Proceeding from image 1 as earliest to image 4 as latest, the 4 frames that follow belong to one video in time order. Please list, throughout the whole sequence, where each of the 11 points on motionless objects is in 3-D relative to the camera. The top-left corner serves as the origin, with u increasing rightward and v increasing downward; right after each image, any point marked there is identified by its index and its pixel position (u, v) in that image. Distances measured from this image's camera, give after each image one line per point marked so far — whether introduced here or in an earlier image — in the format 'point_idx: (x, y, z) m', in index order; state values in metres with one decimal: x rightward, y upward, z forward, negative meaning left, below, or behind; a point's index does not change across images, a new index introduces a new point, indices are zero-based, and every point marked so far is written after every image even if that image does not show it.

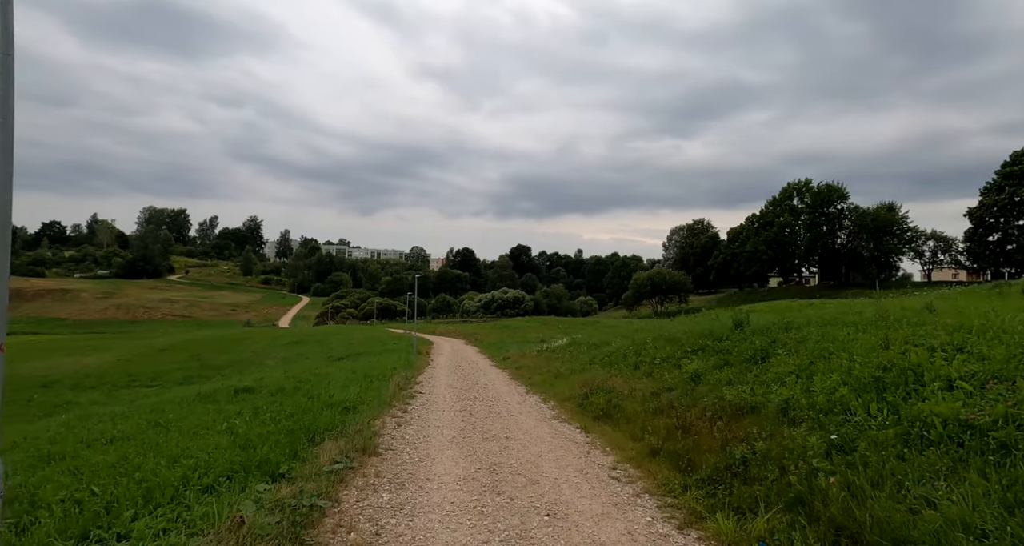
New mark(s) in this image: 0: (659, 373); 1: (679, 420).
0: (+4.7, -3.3, +16.4) m
1: (+3.8, -3.4, +11.8) m
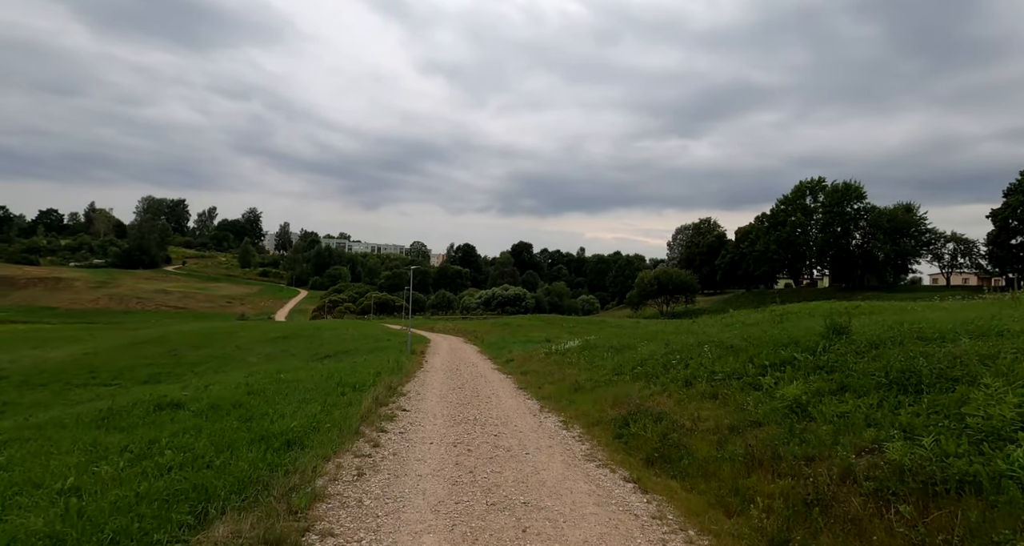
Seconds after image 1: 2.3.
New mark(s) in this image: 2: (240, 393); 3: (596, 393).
0: (+5.0, -2.9, +11.8) m
1: (+4.2, -3.0, +7.3) m
2: (-8.6, -3.8, +16.2) m
3: (+2.9, -4.2, +17.8) m
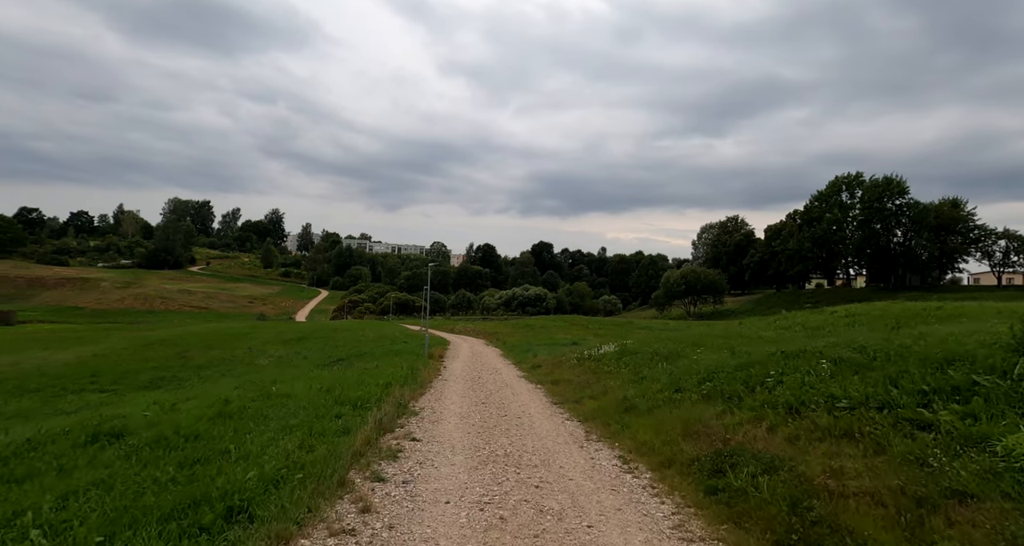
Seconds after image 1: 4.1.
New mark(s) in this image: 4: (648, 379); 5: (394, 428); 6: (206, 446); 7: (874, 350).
0: (+5.8, -2.7, +8.1) m
1: (+4.8, -2.8, +3.6) m
2: (-7.7, -3.6, +13.0) m
3: (+4.0, -3.9, +14.1) m
4: (+4.9, -3.9, +18.7) m
5: (-3.0, -4.0, +13.1) m
6: (-5.8, -3.3, +9.8) m
7: (+8.3, -1.8, +11.8) m
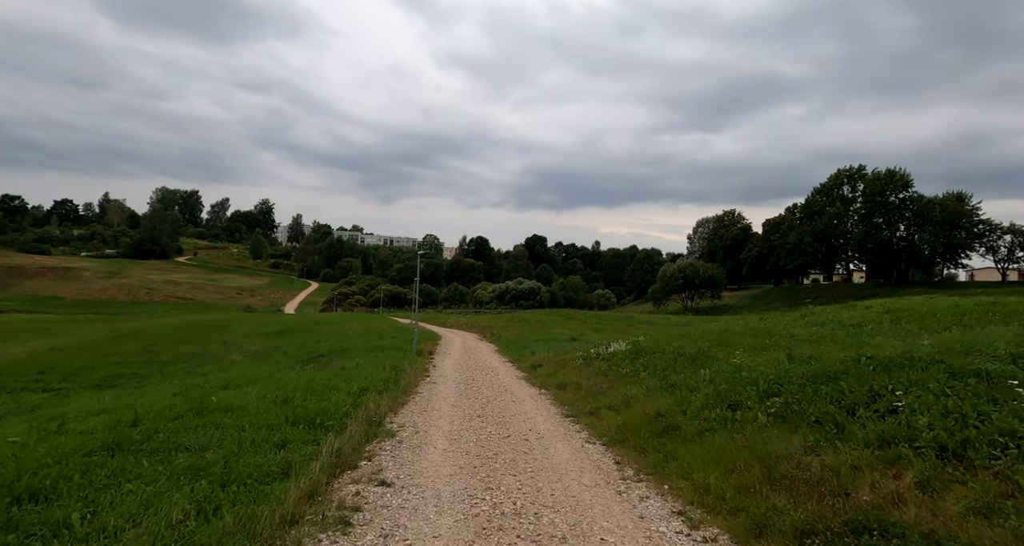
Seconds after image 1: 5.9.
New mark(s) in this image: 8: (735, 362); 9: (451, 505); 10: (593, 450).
0: (+6.0, -2.3, +4.5) m
1: (+5.1, -2.5, 0.0) m
2: (-7.5, -3.1, +9.2) m
3: (+4.1, -3.5, +10.5) m
4: (+5.0, -3.4, +15.1) m
5: (-2.8, -3.5, +9.4) m
6: (-5.6, -2.8, +6.1) m
7: (+8.5, -1.4, +8.3) m
8: (+7.3, -2.9, +16.9) m
9: (-0.9, -3.5, +7.9) m
10: (+1.9, -4.1, +12.0) m
